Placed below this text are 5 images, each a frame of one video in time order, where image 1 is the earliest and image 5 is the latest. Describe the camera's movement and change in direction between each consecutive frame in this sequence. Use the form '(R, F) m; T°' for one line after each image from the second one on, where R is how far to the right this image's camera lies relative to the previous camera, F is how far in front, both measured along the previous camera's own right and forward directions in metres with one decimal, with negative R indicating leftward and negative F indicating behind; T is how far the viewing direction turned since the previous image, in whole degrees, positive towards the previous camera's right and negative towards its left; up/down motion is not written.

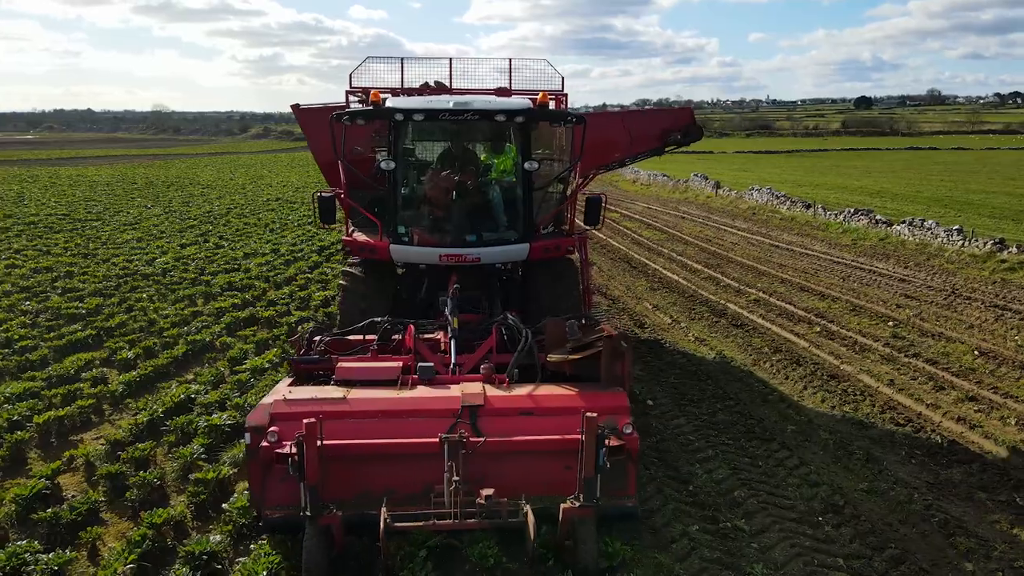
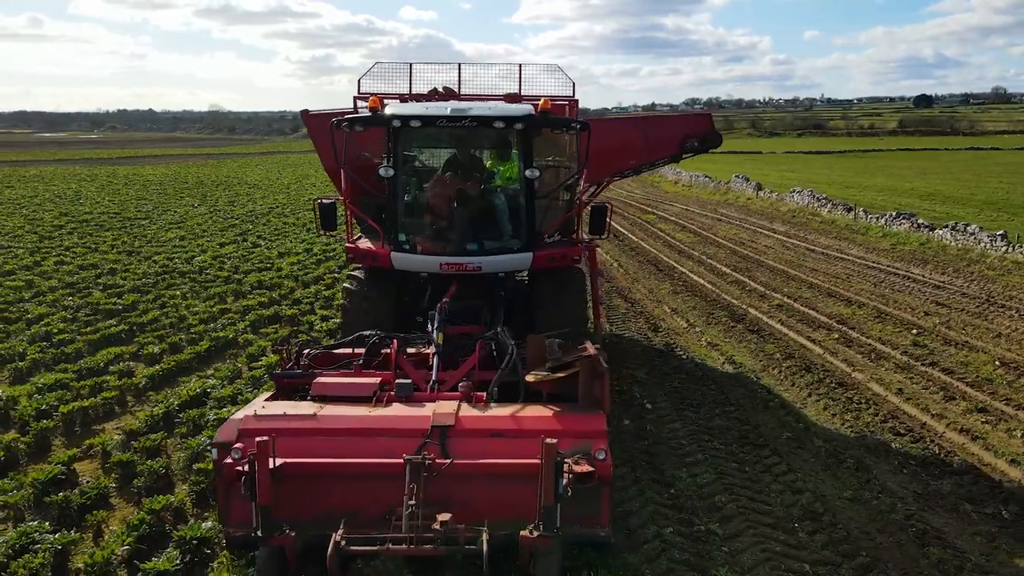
(+0.5, -0.2) m; -4°
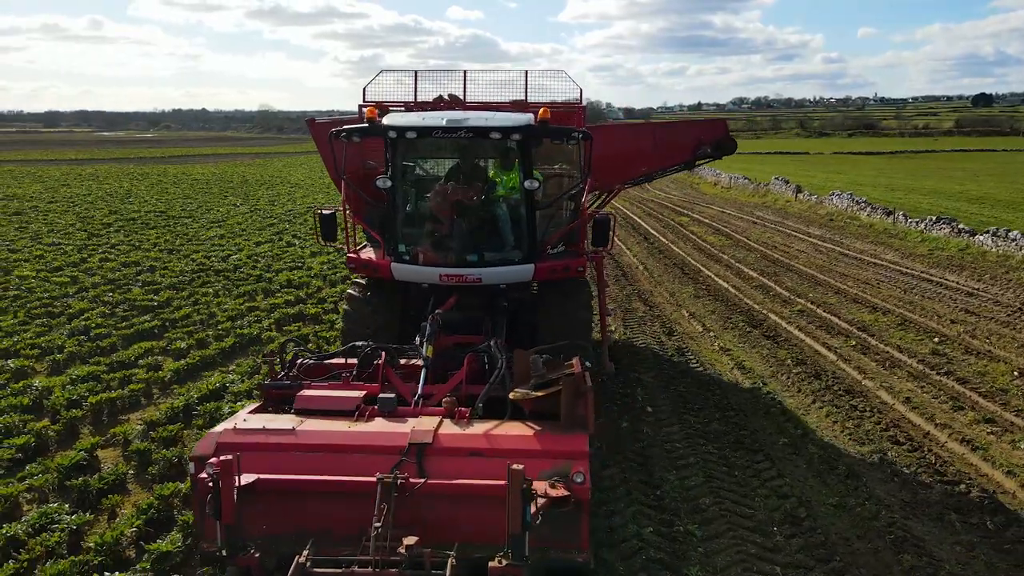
(+0.4, -0.2) m; -3°
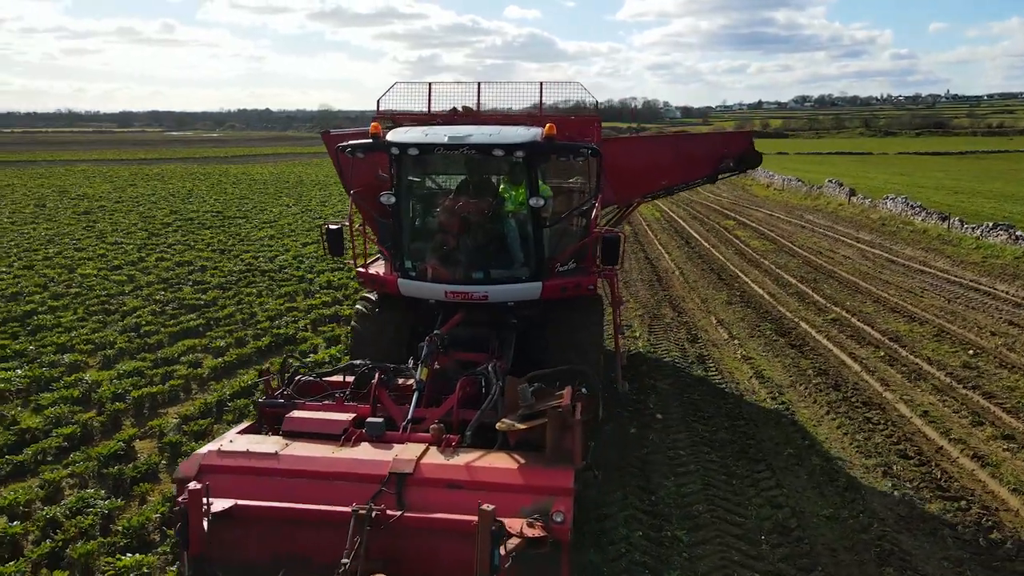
(+0.4, -0.3) m; -4°
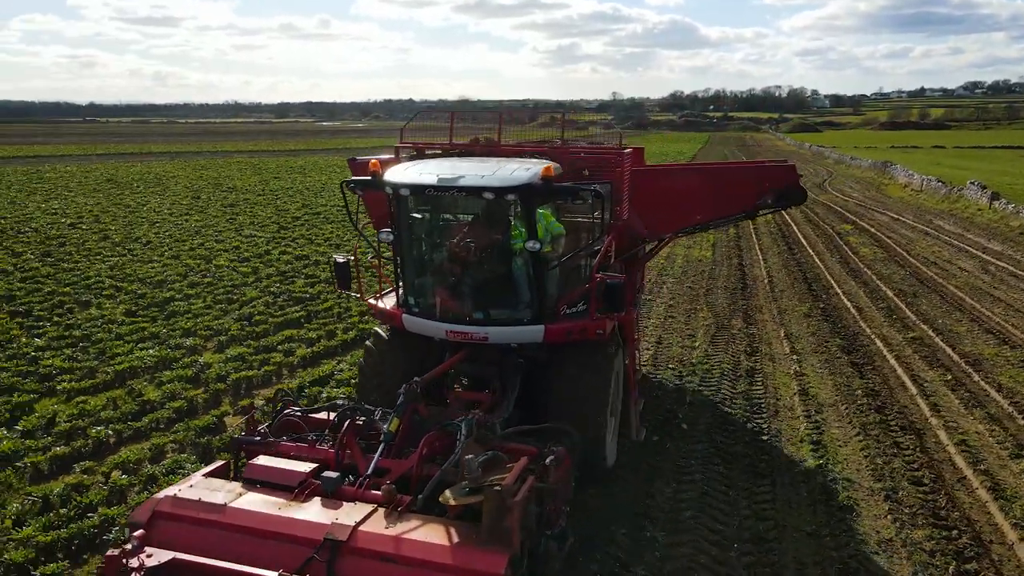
(+1.1, -0.8) m; -10°
